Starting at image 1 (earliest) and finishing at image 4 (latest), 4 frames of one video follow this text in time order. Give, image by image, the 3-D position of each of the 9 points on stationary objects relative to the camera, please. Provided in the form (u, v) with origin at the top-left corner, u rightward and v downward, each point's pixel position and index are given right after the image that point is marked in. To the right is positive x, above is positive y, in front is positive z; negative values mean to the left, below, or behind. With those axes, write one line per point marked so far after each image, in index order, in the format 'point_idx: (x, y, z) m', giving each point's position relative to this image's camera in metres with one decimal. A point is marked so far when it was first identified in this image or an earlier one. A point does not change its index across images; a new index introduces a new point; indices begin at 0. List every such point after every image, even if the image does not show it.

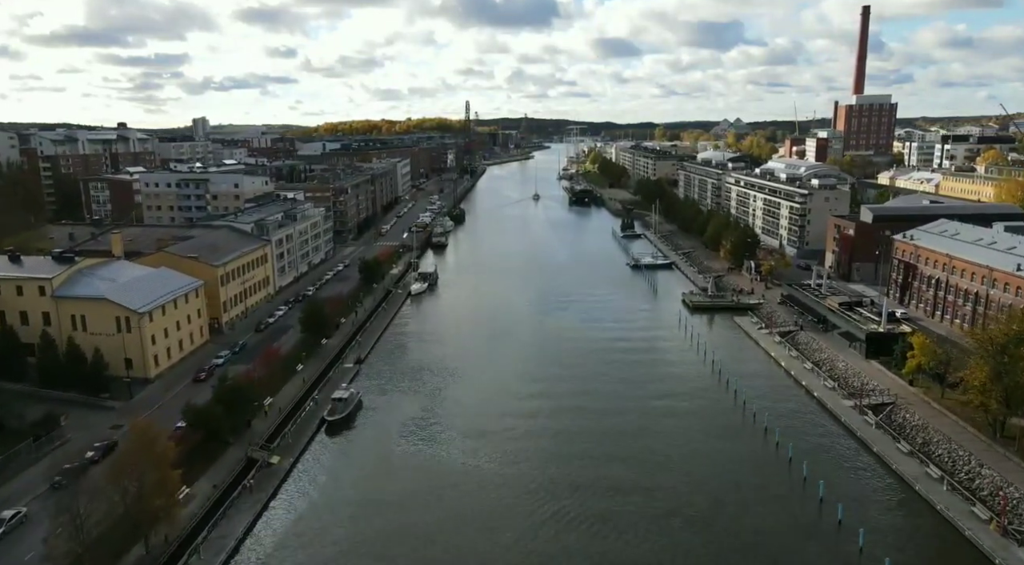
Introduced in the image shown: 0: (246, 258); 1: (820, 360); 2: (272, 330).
0: (-7.0, +0.7, +19.7) m
1: (+6.6, -1.7, +15.9) m
2: (-5.8, -1.2, +18.2) m
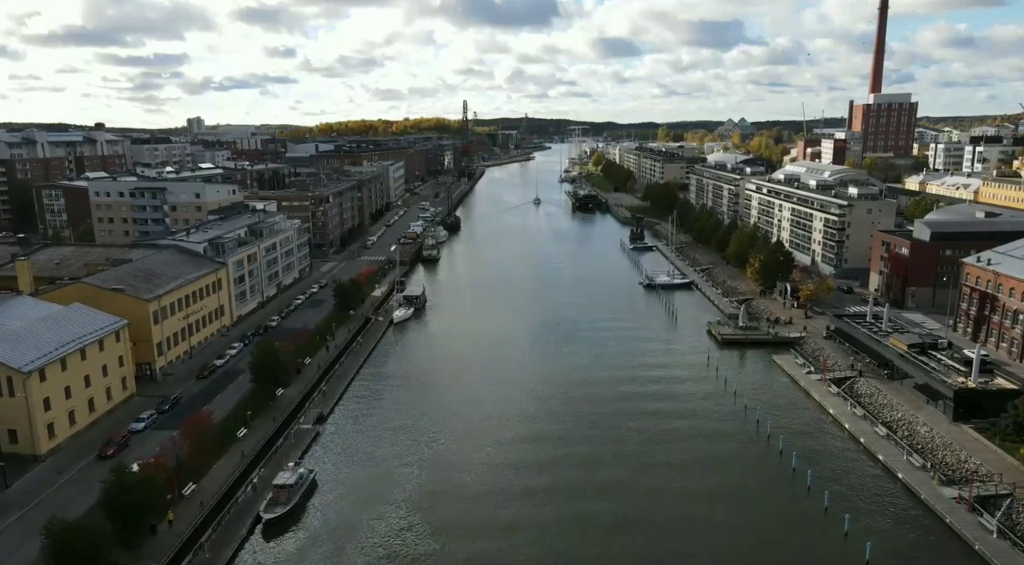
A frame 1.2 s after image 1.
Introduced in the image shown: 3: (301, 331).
0: (-7.0, 0.0, +16.5) m
1: (+6.5, -2.4, +12.7) m
2: (-5.9, -1.9, +15.0) m
3: (-5.2, -1.2, +18.2) m
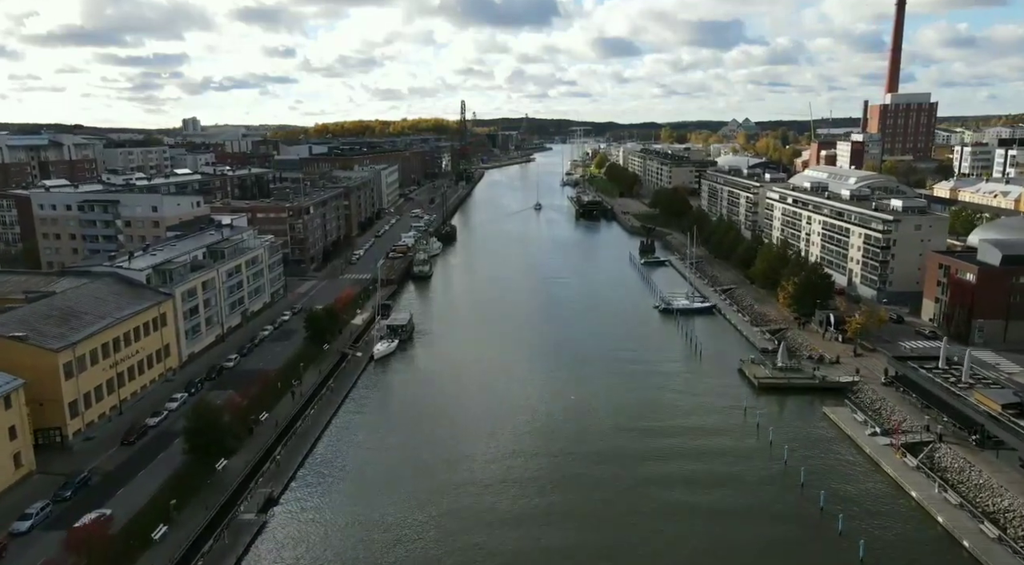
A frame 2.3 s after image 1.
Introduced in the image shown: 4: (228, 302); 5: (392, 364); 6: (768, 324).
0: (-7.1, -0.8, +13.7) m
1: (+6.5, -3.1, +9.9) m
2: (-5.9, -2.6, +12.1) m
3: (-5.2, -1.9, +15.4) m
4: (-7.1, -0.5, +18.5) m
5: (-2.9, -2.0, +18.2) m
6: (+6.9, -1.1, +20.0) m
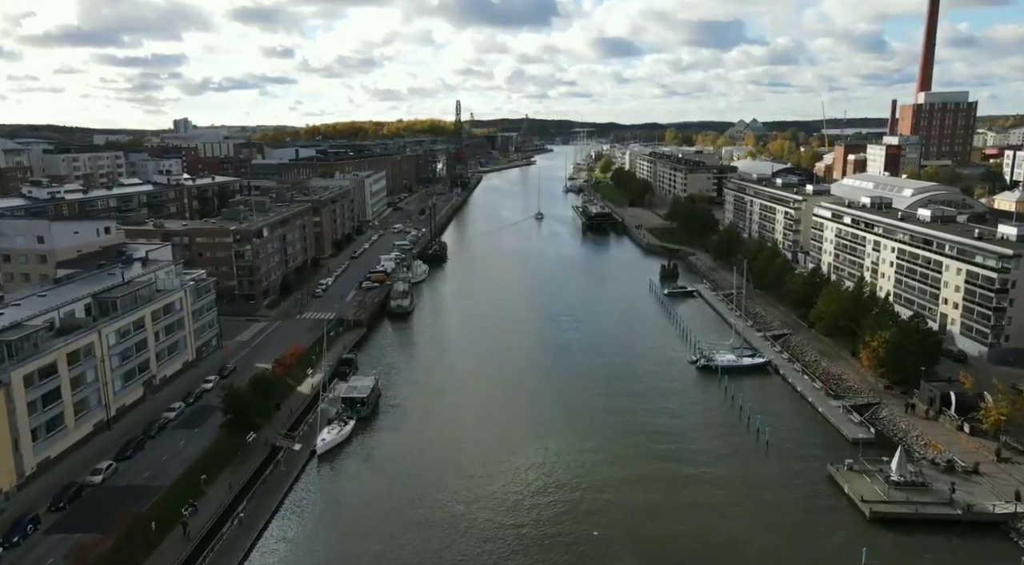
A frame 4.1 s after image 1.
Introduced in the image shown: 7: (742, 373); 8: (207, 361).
0: (-7.1, -1.9, +8.7) m
1: (+6.4, -4.2, +4.9) m
2: (-6.0, -3.8, +7.2) m
3: (-5.3, -3.1, +10.4) m
4: (-7.1, -1.6, +13.5) m
5: (-3.0, -3.1, +13.2) m
6: (+6.8, -2.2, +15.0) m
7: (+5.3, -2.1, +17.2) m
8: (-6.9, -1.8, +17.0) m
